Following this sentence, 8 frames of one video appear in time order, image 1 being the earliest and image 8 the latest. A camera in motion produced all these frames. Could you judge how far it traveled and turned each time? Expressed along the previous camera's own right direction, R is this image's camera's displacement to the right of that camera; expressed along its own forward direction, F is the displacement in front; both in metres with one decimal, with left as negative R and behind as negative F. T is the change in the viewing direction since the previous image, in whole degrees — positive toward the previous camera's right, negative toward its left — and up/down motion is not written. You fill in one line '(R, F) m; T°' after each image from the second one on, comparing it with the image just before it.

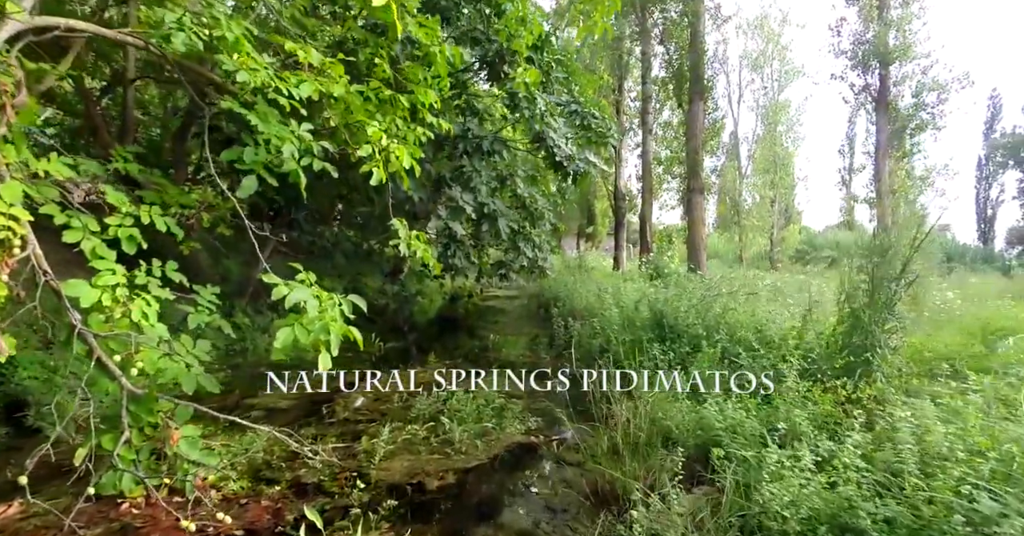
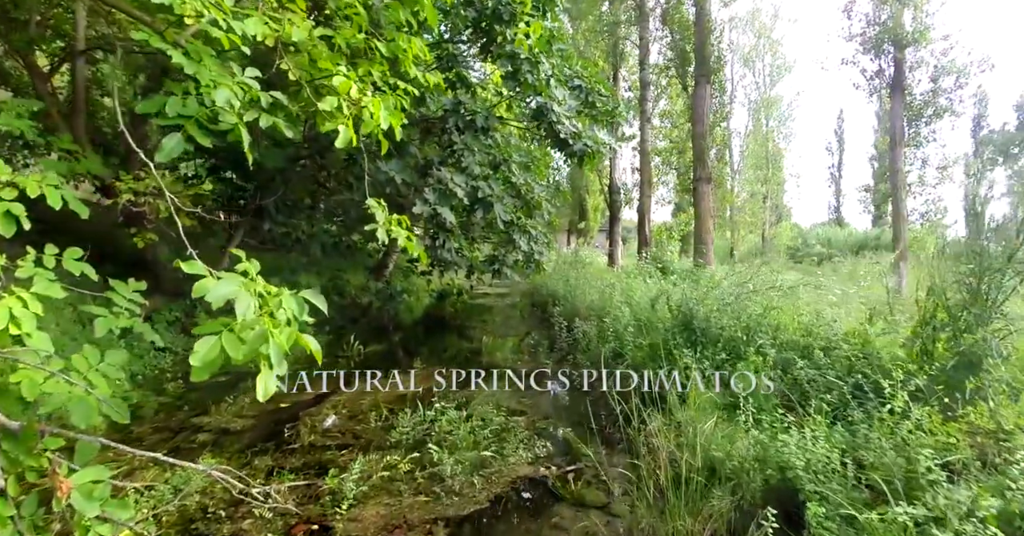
(-0.1, +0.7) m; +1°
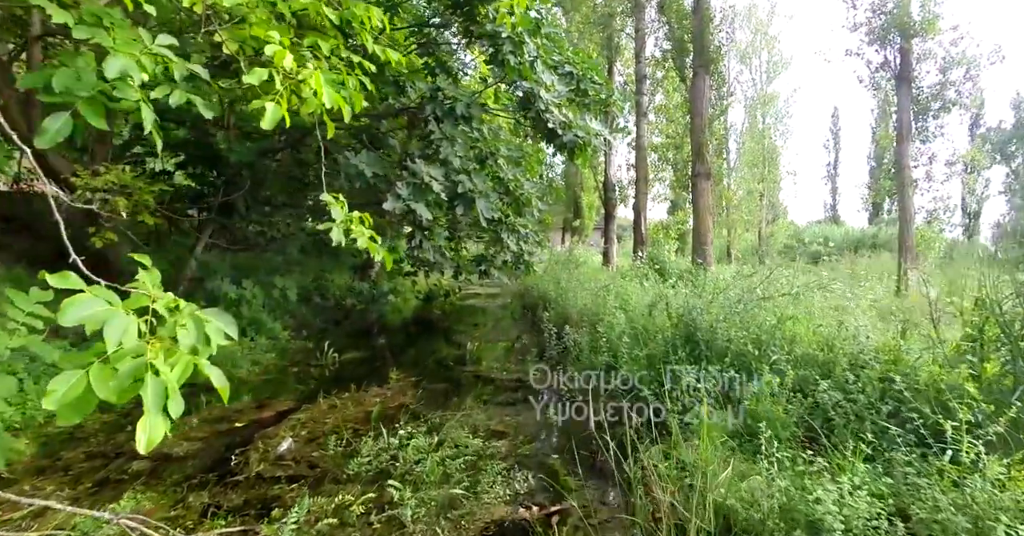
(+0.1, +0.4) m; 0°
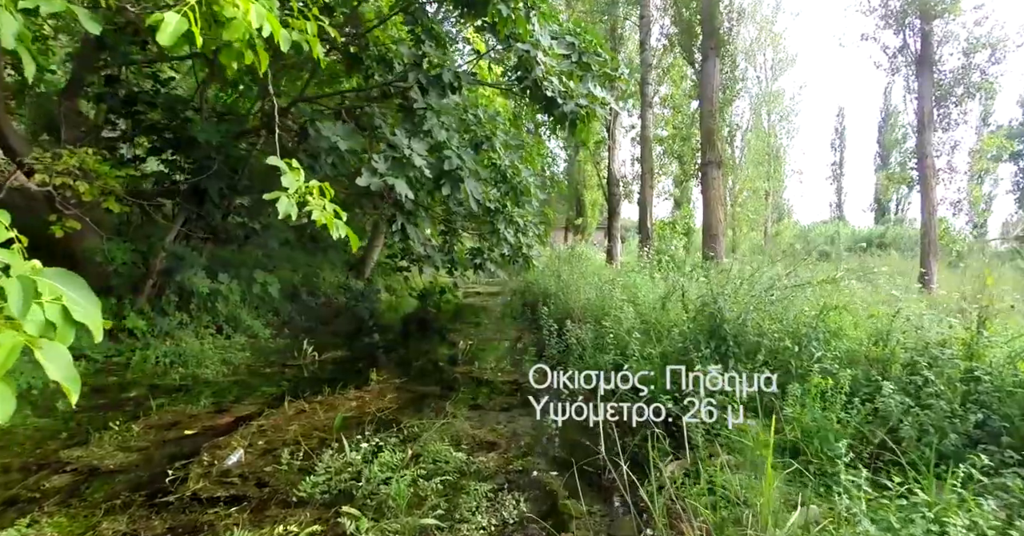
(+0.1, +0.5) m; 0°
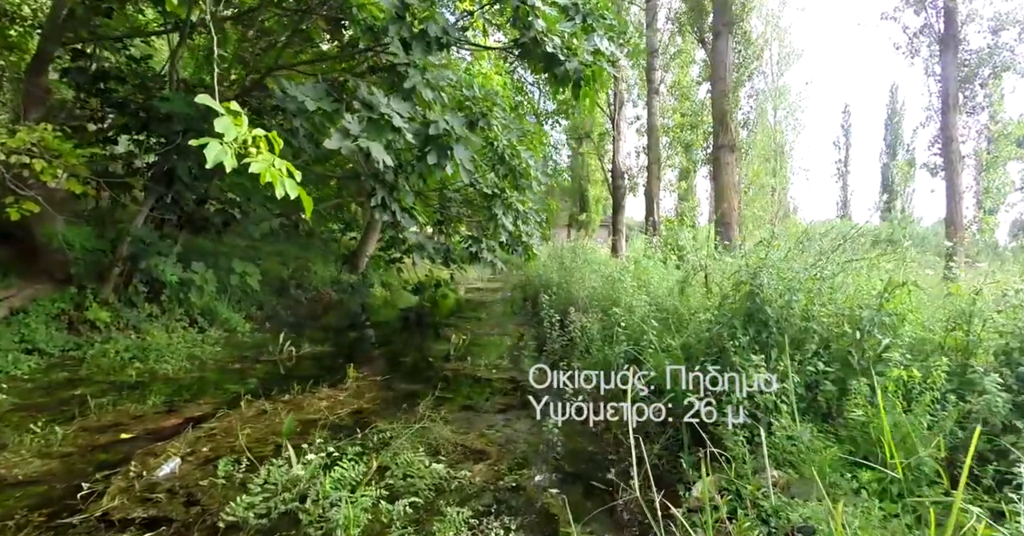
(0.0, +0.5) m; 0°
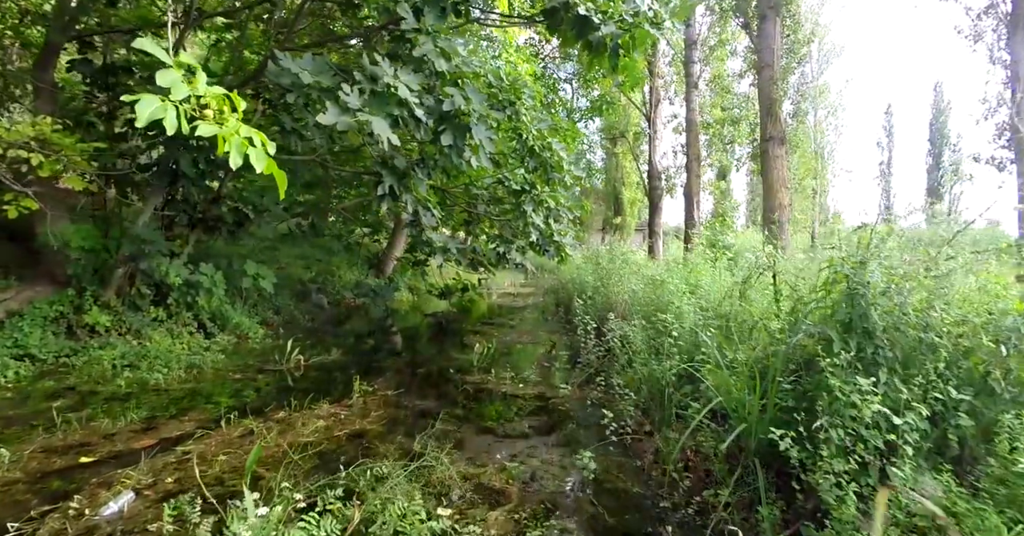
(0.0, +0.5) m; -3°
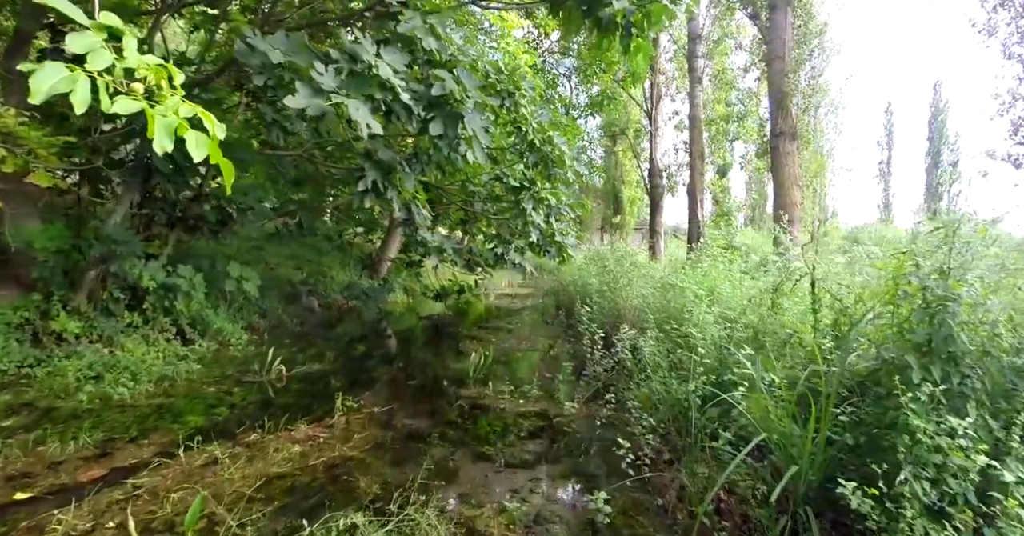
(0.0, +0.3) m; 0°
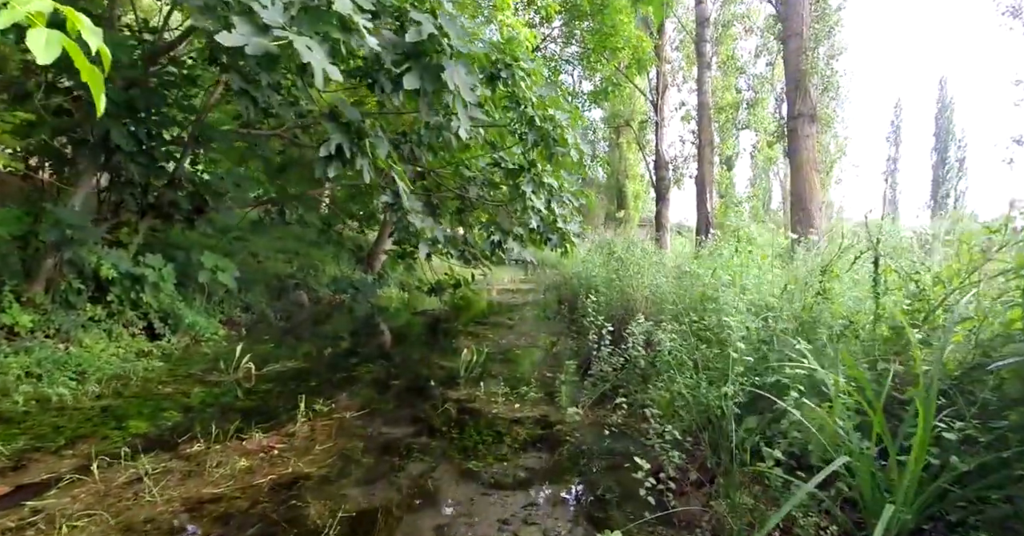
(0.0, +0.4) m; 0°
